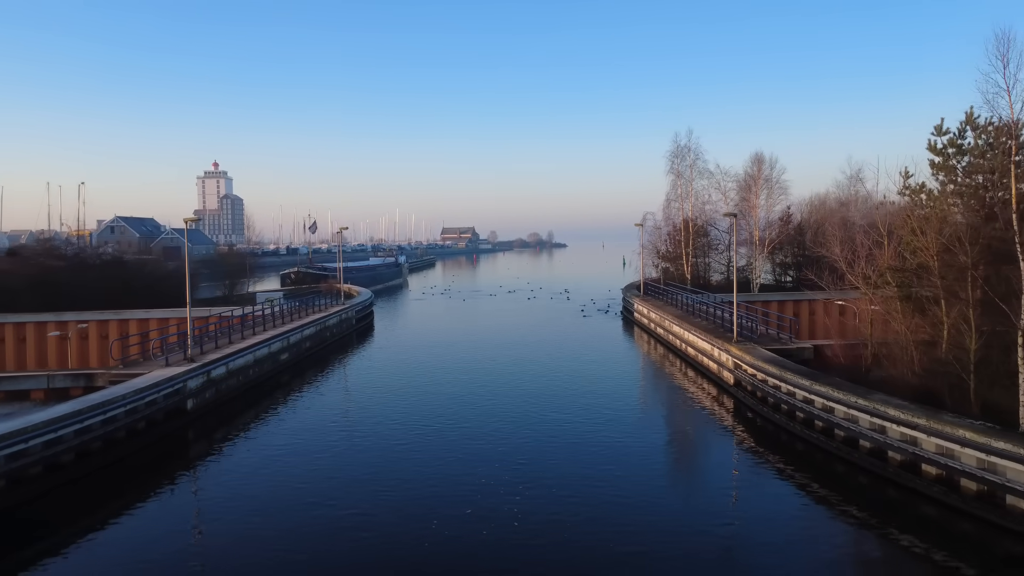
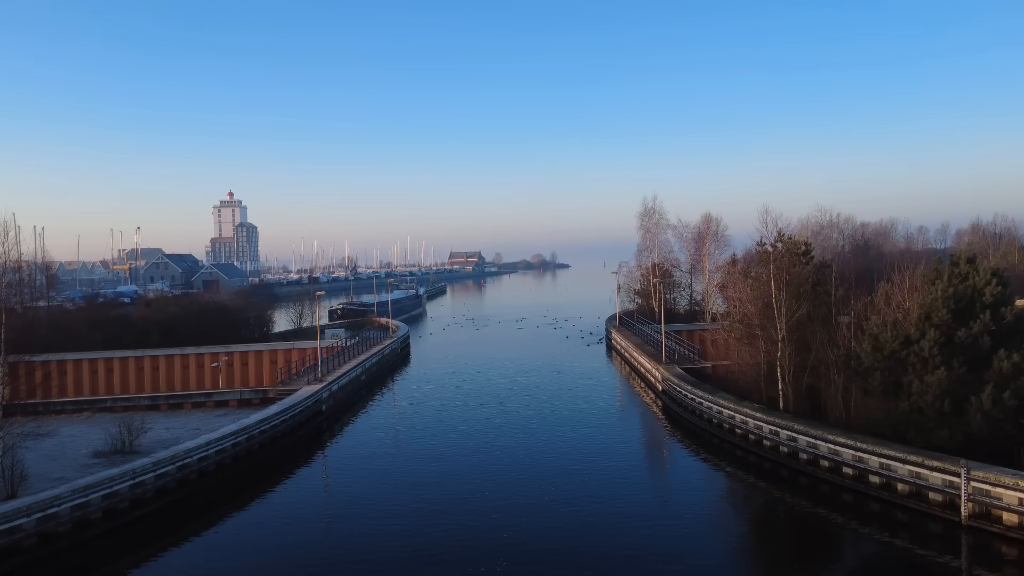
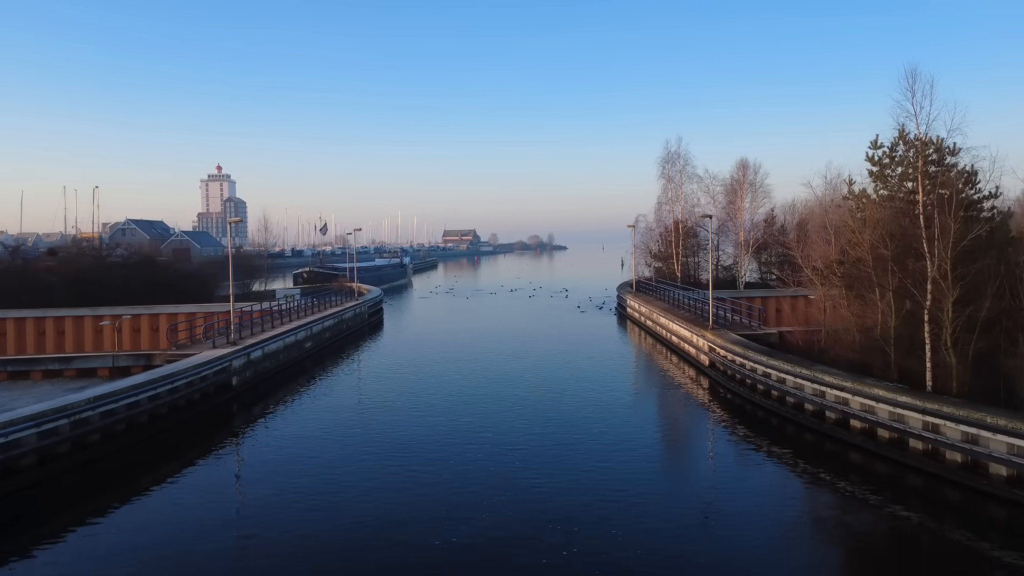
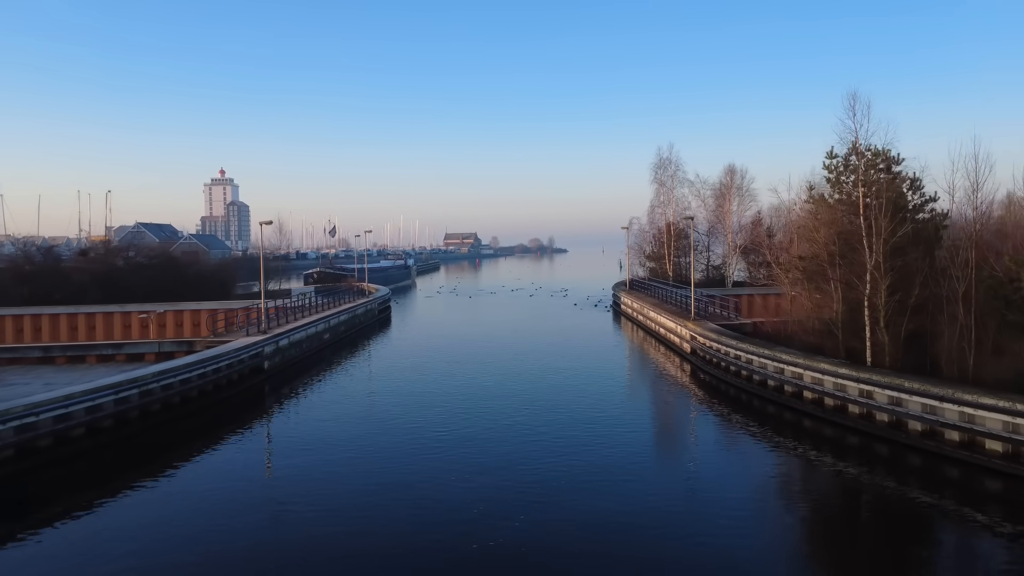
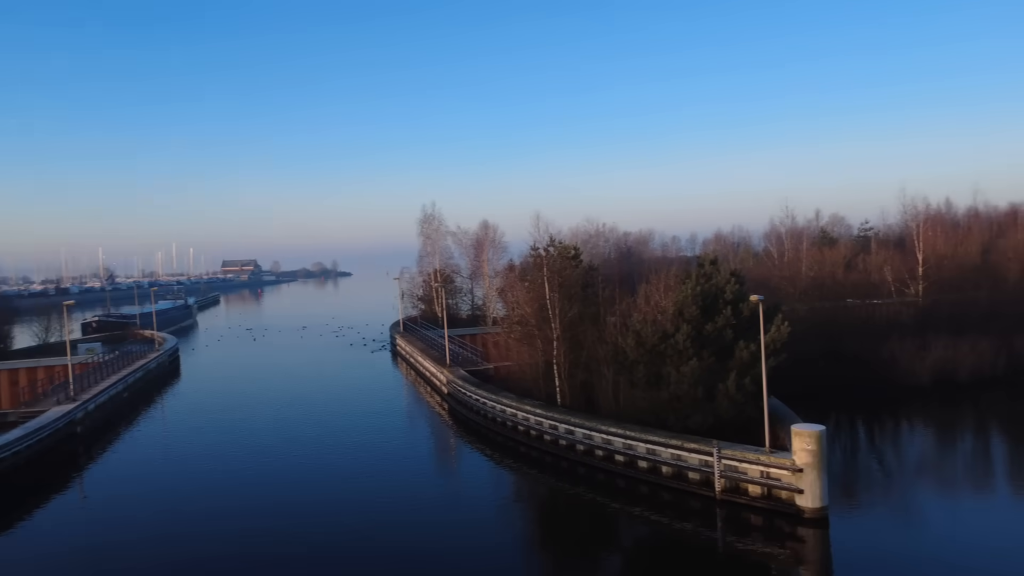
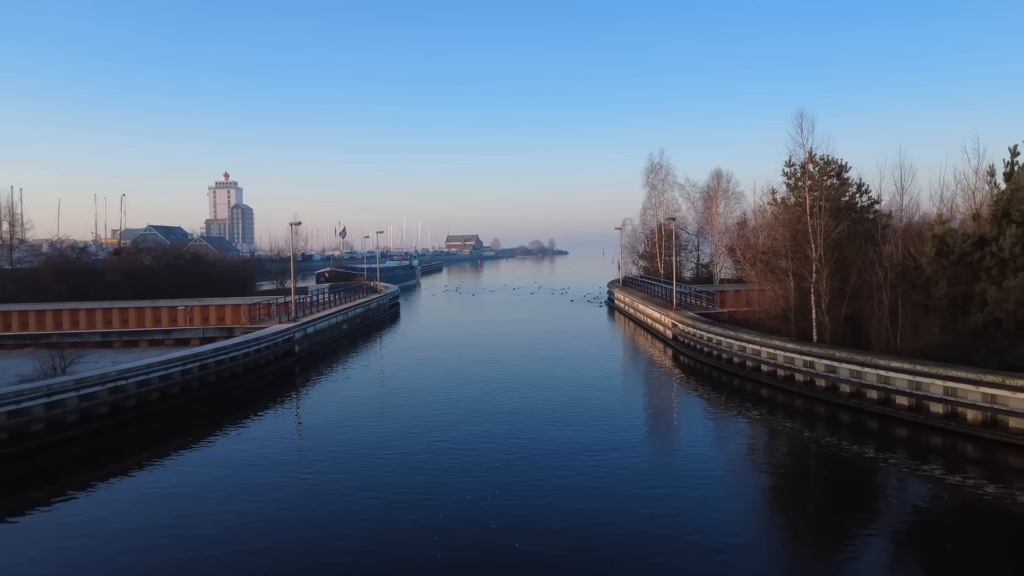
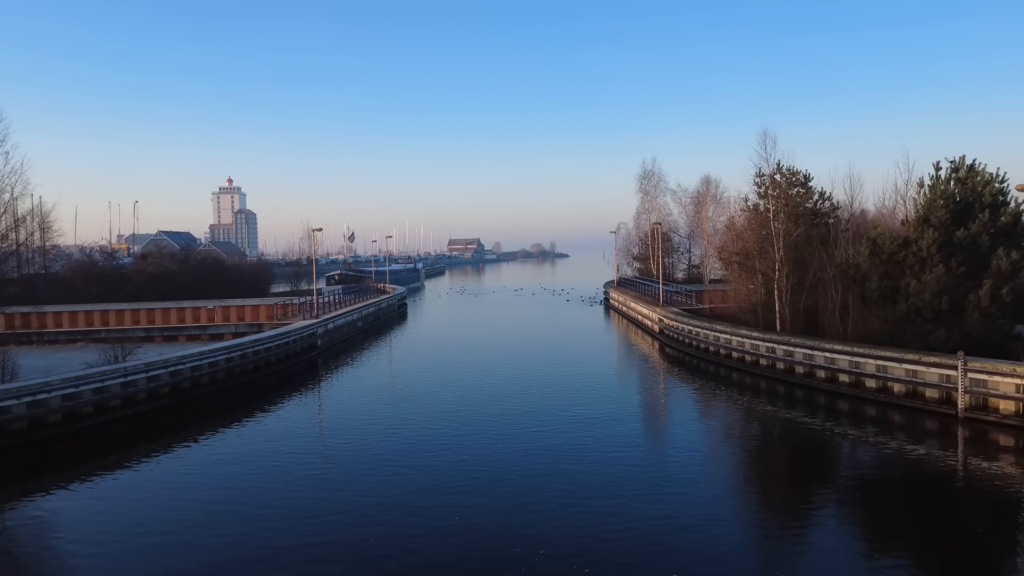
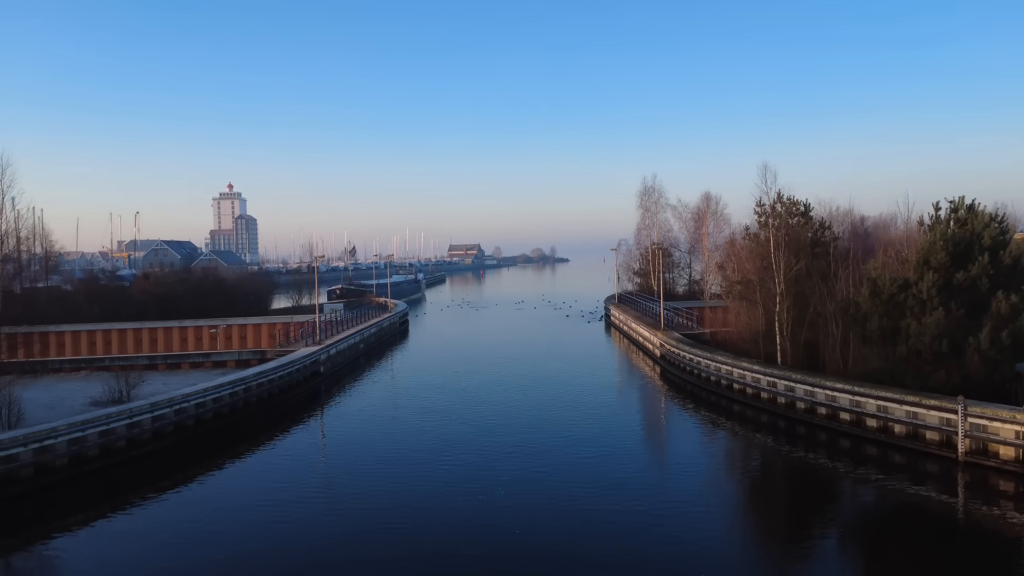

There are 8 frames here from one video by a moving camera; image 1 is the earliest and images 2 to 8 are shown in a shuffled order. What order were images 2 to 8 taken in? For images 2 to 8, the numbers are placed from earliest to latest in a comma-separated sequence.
3, 4, 6, 7, 8, 2, 5
